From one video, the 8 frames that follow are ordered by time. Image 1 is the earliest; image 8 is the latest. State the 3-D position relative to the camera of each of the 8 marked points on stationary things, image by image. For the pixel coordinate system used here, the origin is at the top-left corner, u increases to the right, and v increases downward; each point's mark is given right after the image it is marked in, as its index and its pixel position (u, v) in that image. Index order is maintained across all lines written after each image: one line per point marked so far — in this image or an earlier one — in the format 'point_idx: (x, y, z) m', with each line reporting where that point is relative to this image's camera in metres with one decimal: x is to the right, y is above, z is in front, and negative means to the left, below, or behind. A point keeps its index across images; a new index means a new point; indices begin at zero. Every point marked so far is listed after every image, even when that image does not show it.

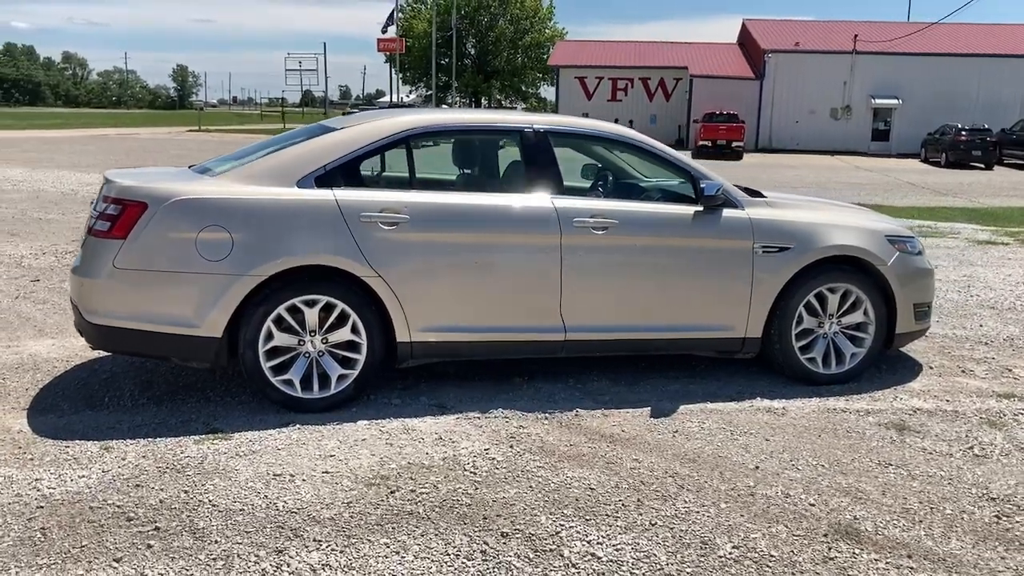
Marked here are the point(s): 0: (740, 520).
0: (+0.8, -0.9, +3.6) m
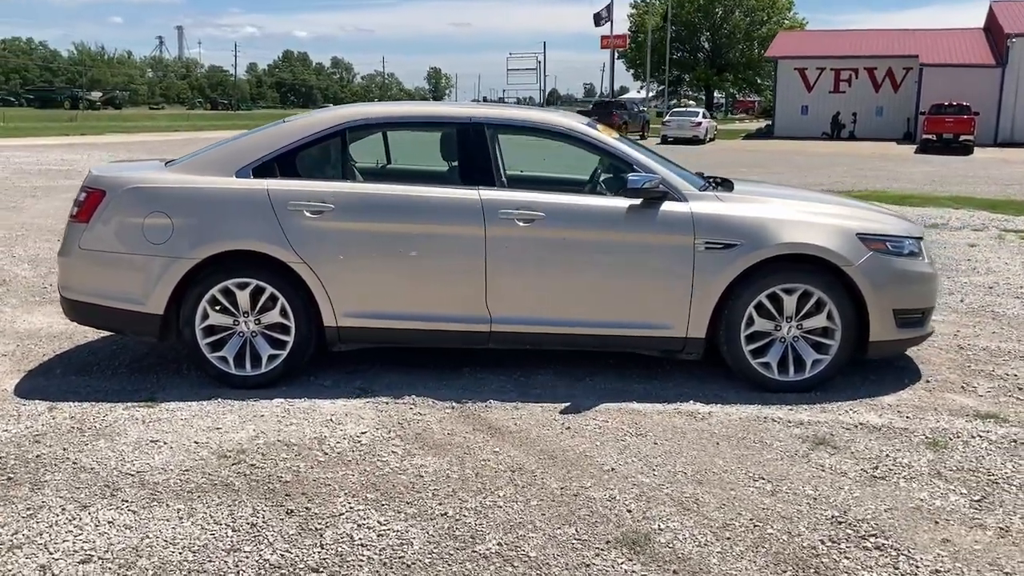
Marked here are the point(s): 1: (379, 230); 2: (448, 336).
0: (+0.1, -0.8, +3.5) m
1: (-0.7, +0.3, +4.9) m
2: (-0.3, -0.3, +5.1) m
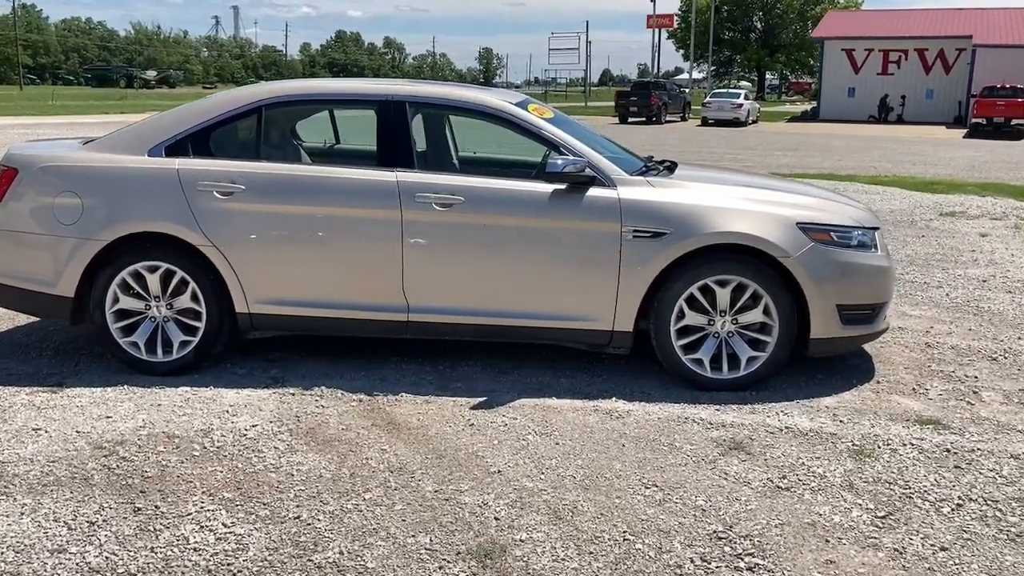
0: (-0.4, -0.8, +3.3) m
1: (-1.1, +0.4, +4.7) m
2: (-0.7, -0.2, +4.8) m
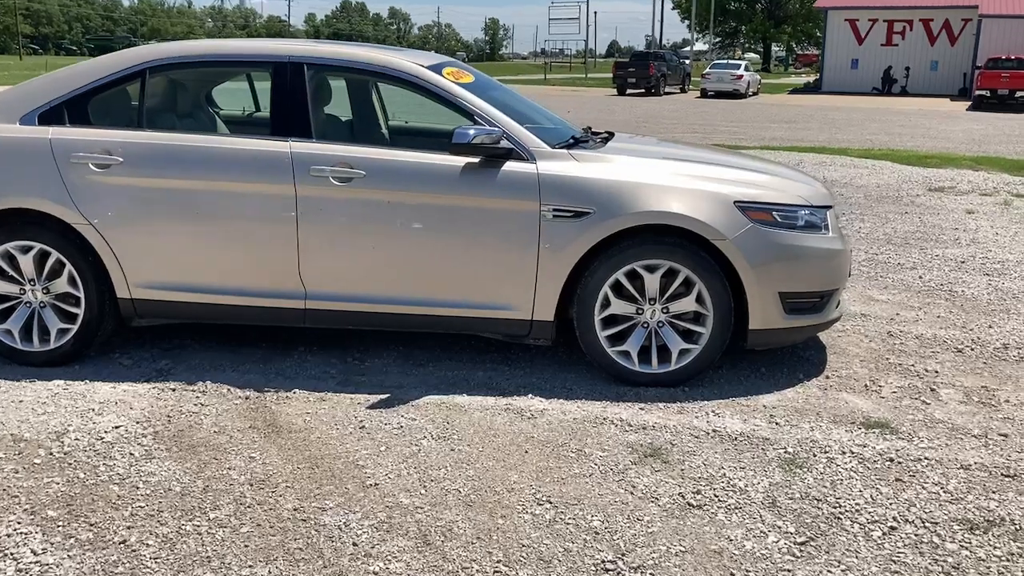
0: (-0.8, -0.8, +2.8) m
1: (-1.5, +0.4, +4.2) m
2: (-1.1, -0.1, +4.4) m
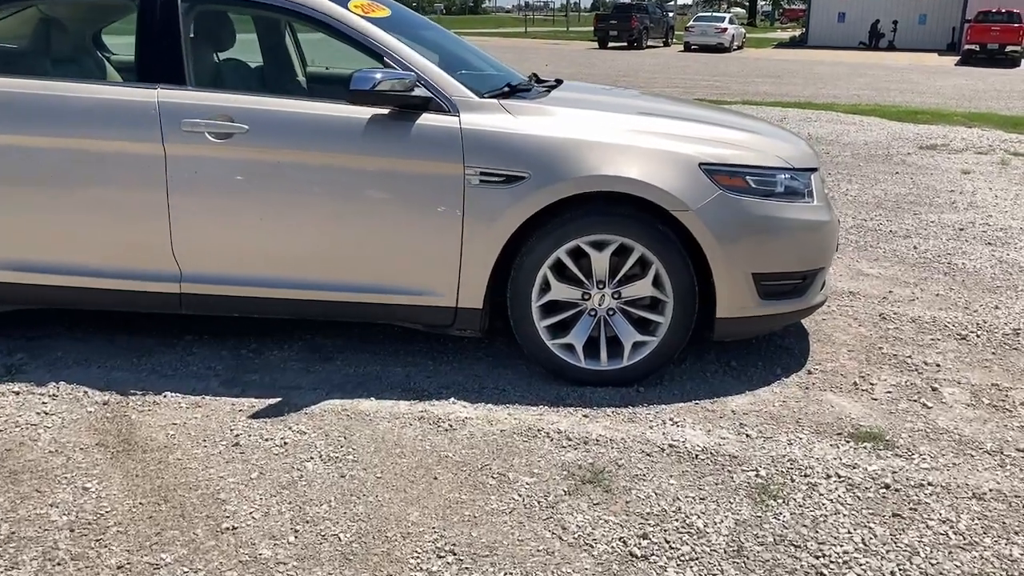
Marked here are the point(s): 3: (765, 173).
0: (-1.1, -0.8, +2.1) m
1: (-1.8, +0.5, +3.5) m
2: (-1.4, 0.0, +3.6) m
3: (+0.9, +0.4, +3.5) m
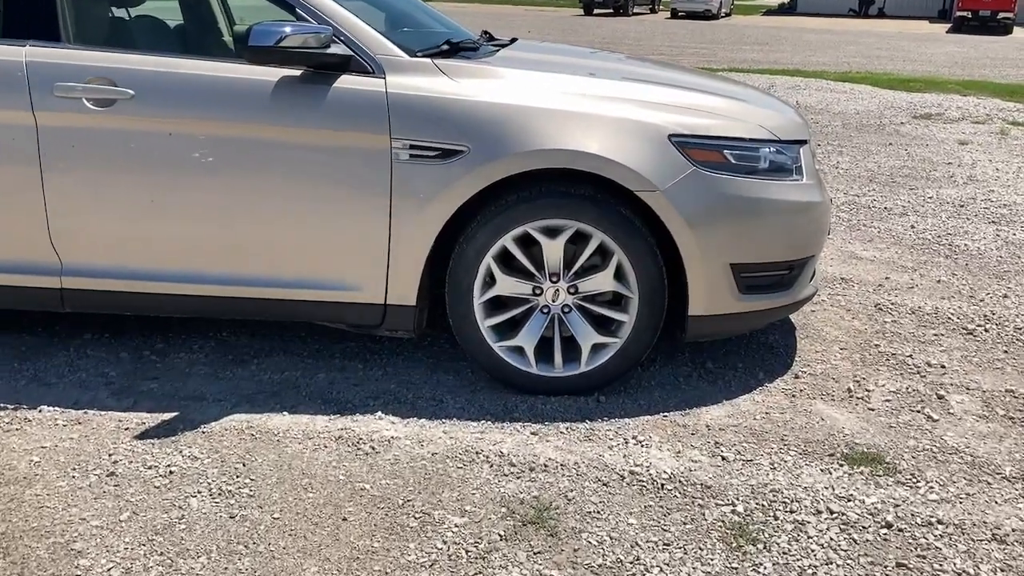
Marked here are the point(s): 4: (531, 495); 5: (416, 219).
0: (-1.3, -0.8, +1.6) m
1: (-2.0, +0.5, +2.9) m
2: (-1.6, 0.0, +3.1) m
3: (+0.7, +0.4, +3.0) m
4: (0.0, -0.5, +2.5) m
5: (-0.3, +0.2, +2.9) m
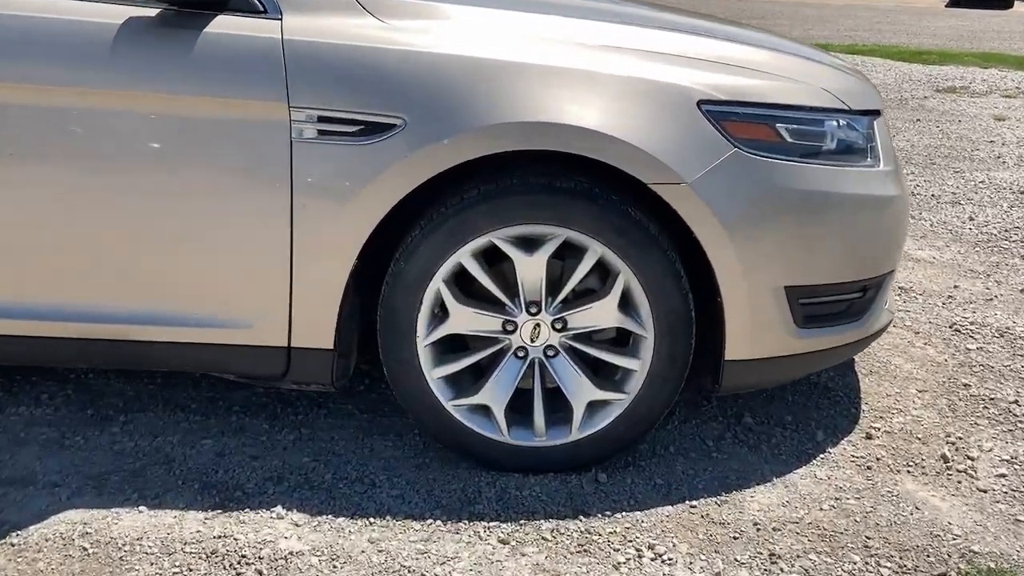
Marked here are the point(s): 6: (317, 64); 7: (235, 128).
0: (-1.3, -0.9, +0.7) m
1: (-2.1, +0.4, +2.0) m
2: (-1.7, -0.1, +2.2) m
3: (+0.6, +0.4, +2.1) m
4: (0.0, -0.6, +1.6) m
5: (-0.4, +0.1, +2.0) m
6: (-0.4, +0.5, +2.0) m
7: (-0.6, +0.3, +2.0) m
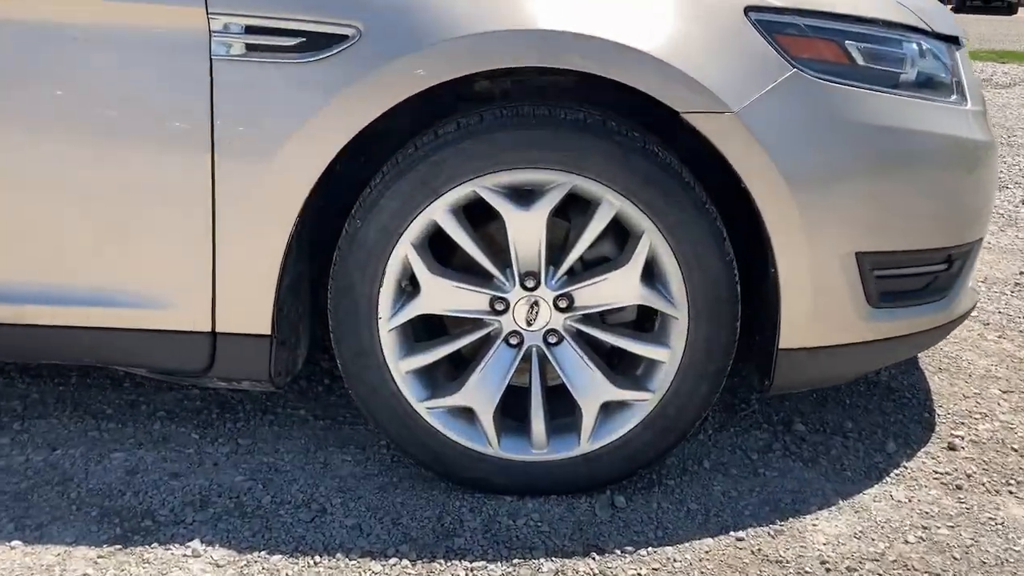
0: (-1.4, -0.8, +0.2) m
1: (-2.1, +0.5, +1.5) m
2: (-1.7, 0.0, +1.7) m
3: (+0.6, +0.4, +1.6) m
4: (0.0, -0.6, +1.1) m
5: (-0.4, +0.2, +1.5) m
6: (-0.4, +0.5, +1.5) m
7: (-0.6, +0.4, +1.5) m
